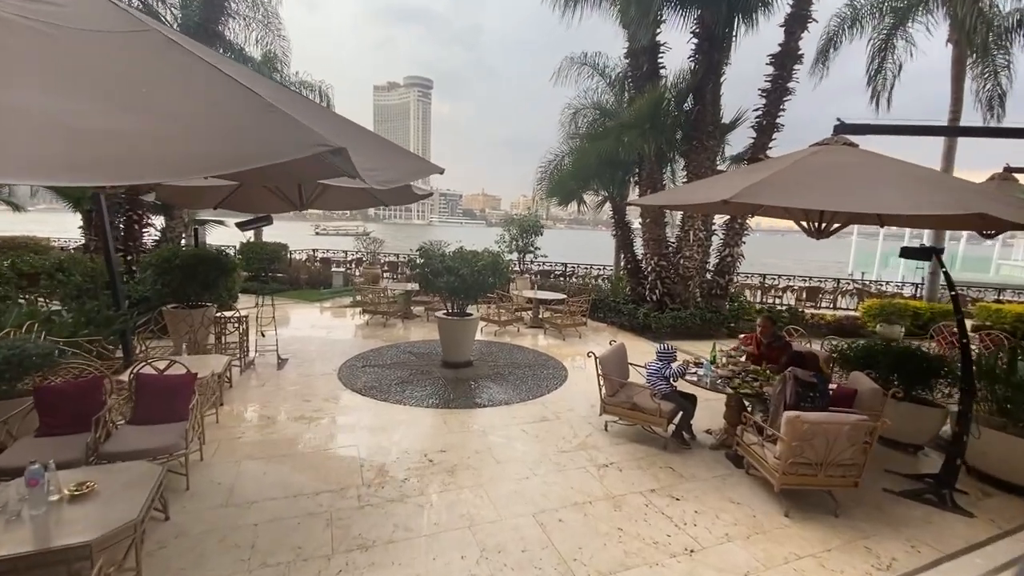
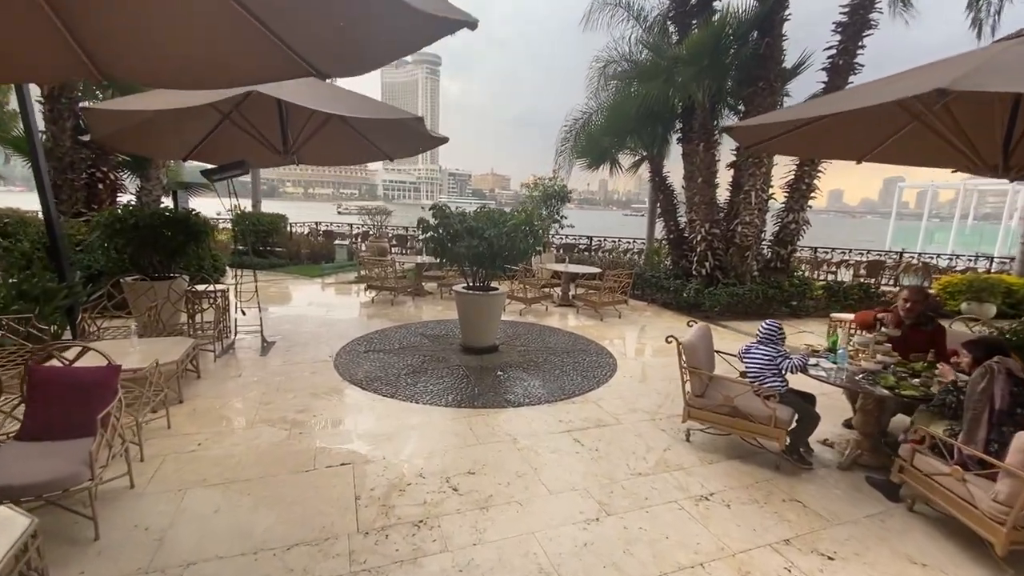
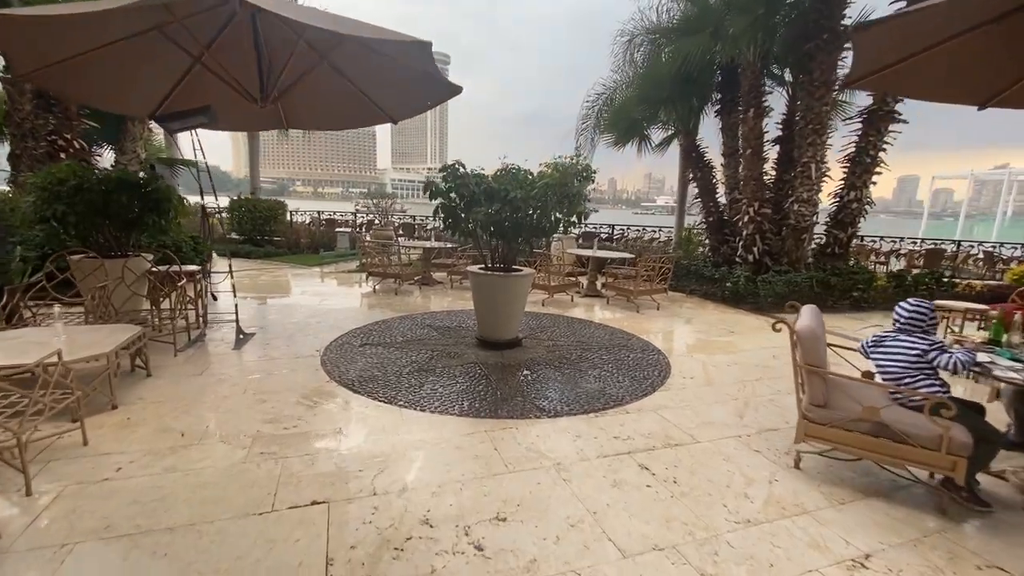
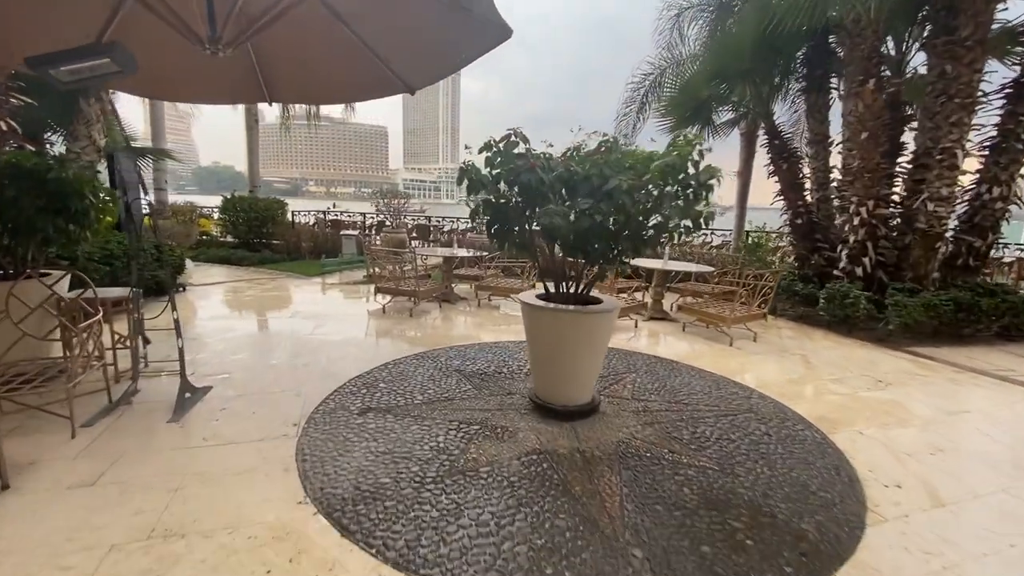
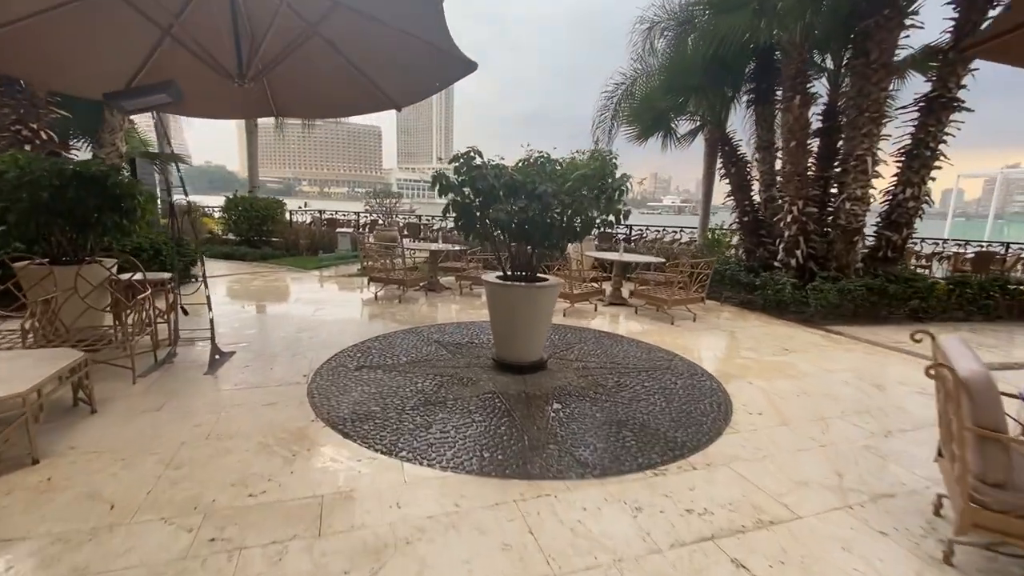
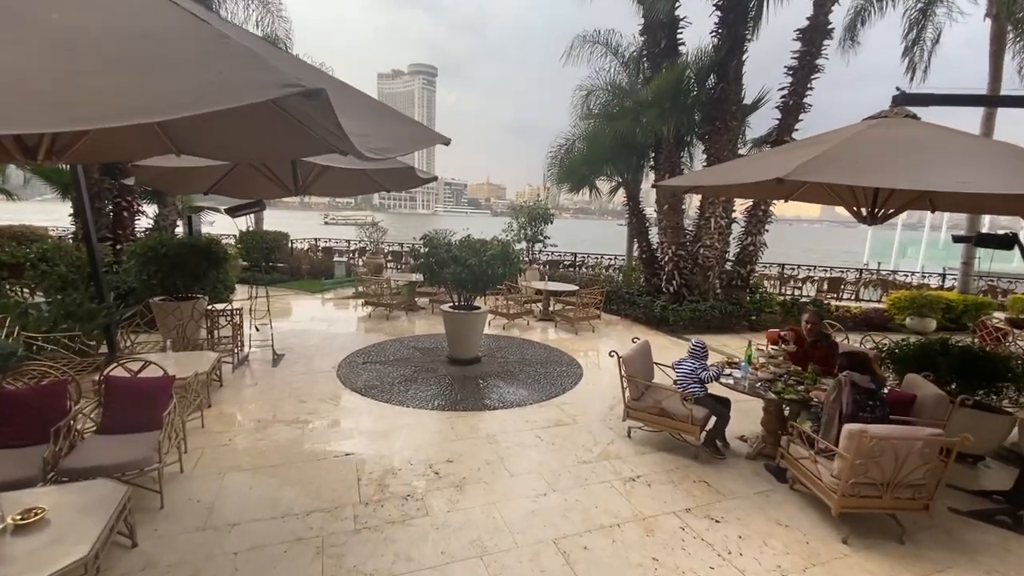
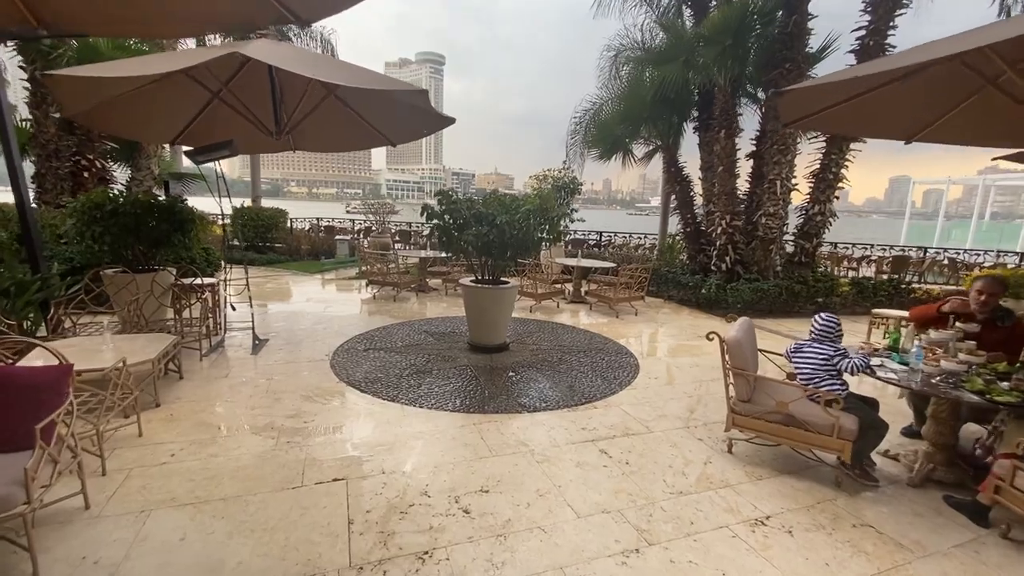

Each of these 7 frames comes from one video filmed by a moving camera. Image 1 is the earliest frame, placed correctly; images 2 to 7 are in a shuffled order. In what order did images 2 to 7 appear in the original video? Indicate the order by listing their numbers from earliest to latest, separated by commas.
6, 2, 7, 3, 5, 4
